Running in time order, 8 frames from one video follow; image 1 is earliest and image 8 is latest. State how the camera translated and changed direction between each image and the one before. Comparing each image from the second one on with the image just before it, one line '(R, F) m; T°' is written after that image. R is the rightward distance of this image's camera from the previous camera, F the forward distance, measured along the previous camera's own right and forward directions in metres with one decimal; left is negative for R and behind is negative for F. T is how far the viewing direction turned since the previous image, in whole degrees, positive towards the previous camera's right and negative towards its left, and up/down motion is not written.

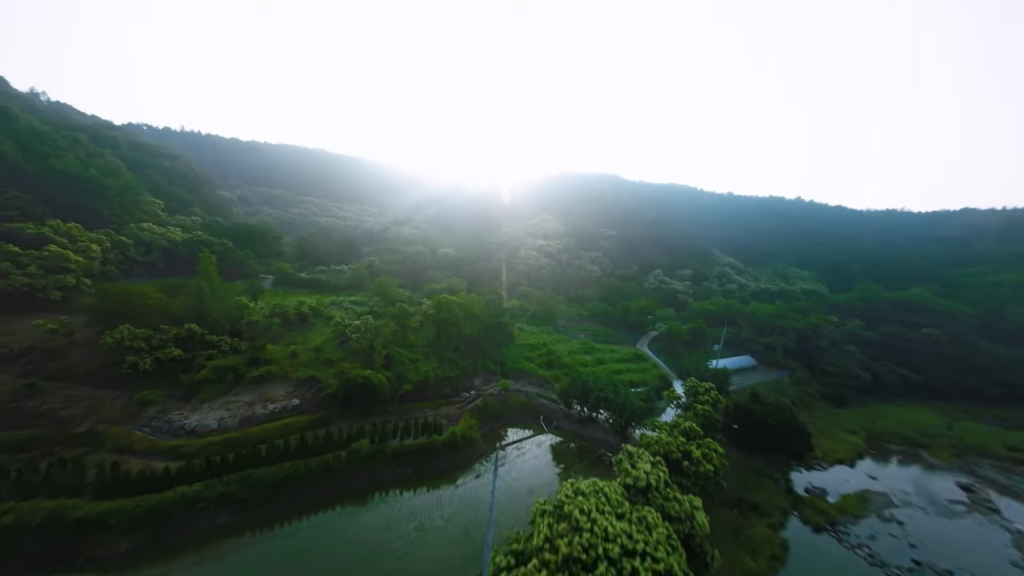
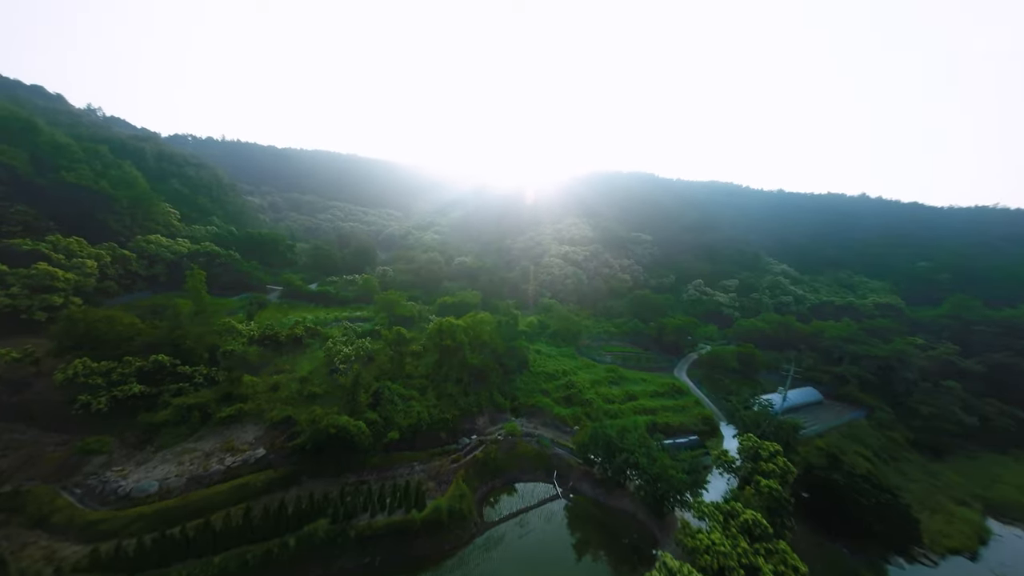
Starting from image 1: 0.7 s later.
(+1.2, +3.9) m; -5°
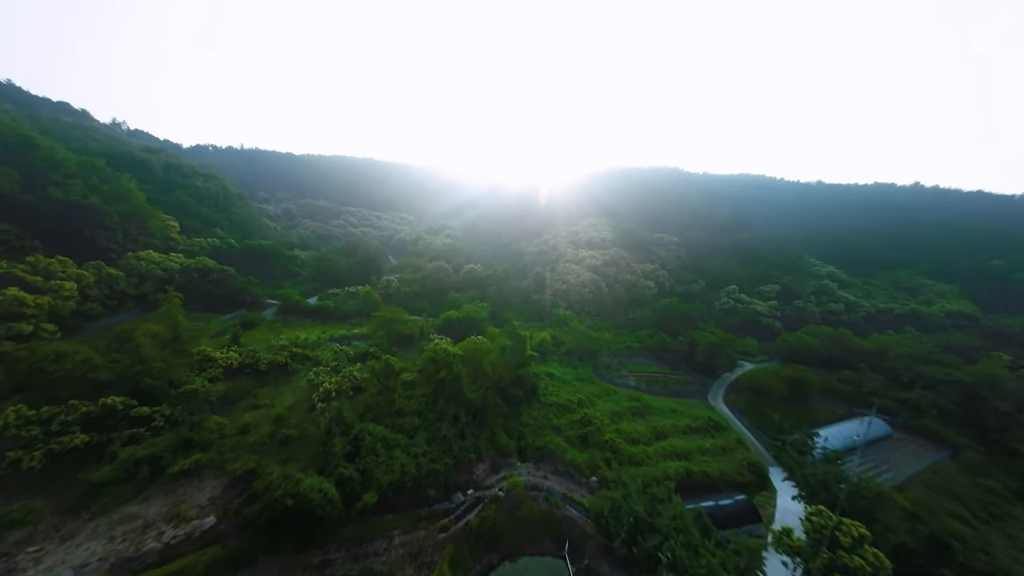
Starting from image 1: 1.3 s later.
(+0.9, +3.4) m; -3°
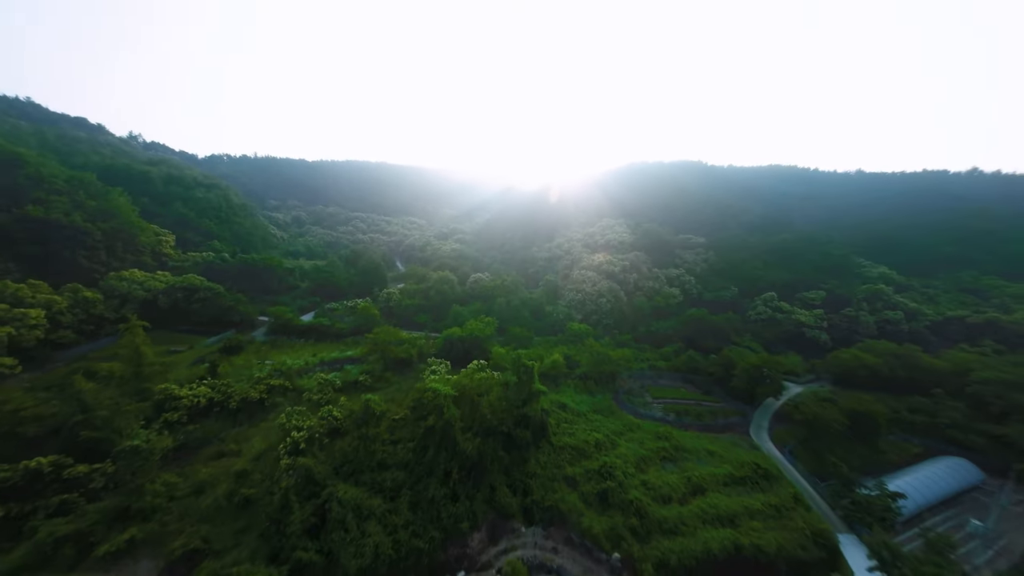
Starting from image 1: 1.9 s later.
(+0.8, +3.4) m; -3°
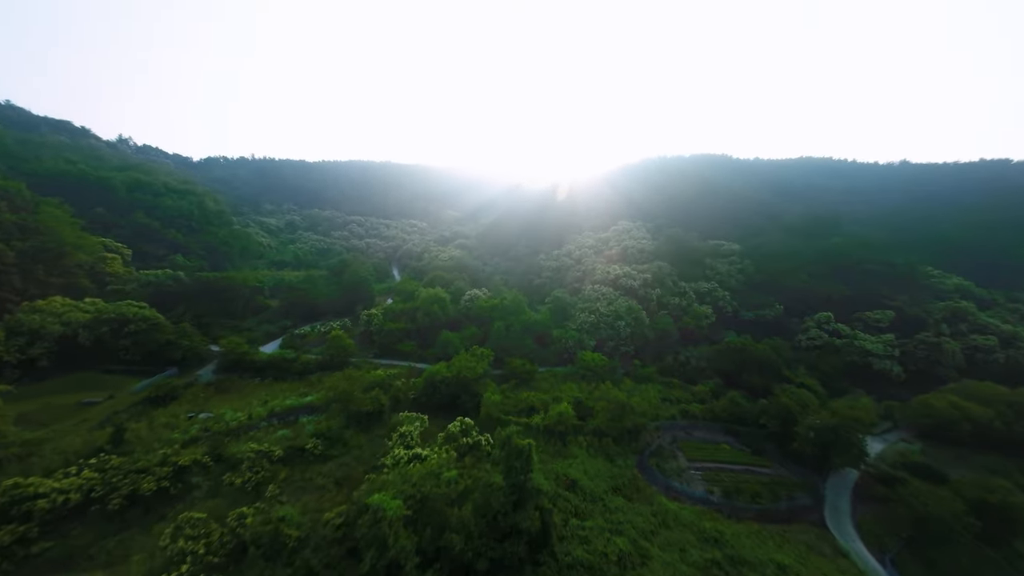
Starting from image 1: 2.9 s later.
(+1.0, +5.9) m; -2°
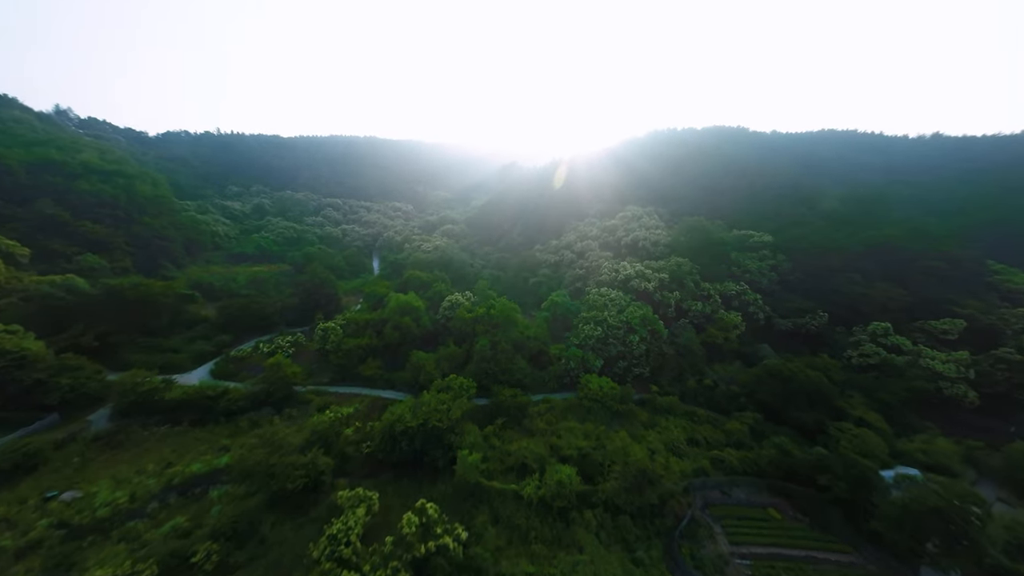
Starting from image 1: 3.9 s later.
(+0.7, +6.2) m; +1°
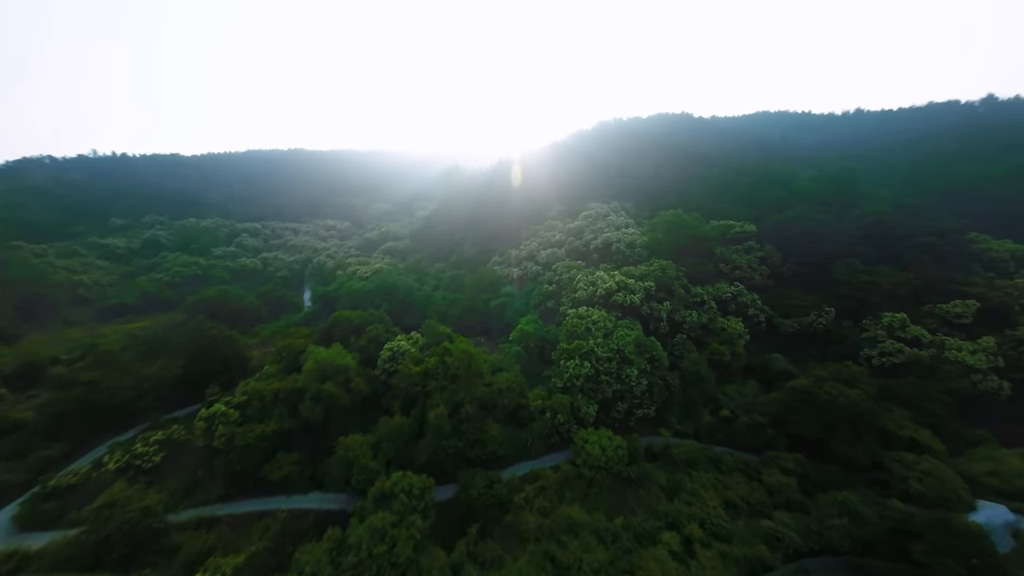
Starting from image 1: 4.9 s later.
(+0.4, +6.3) m; +7°
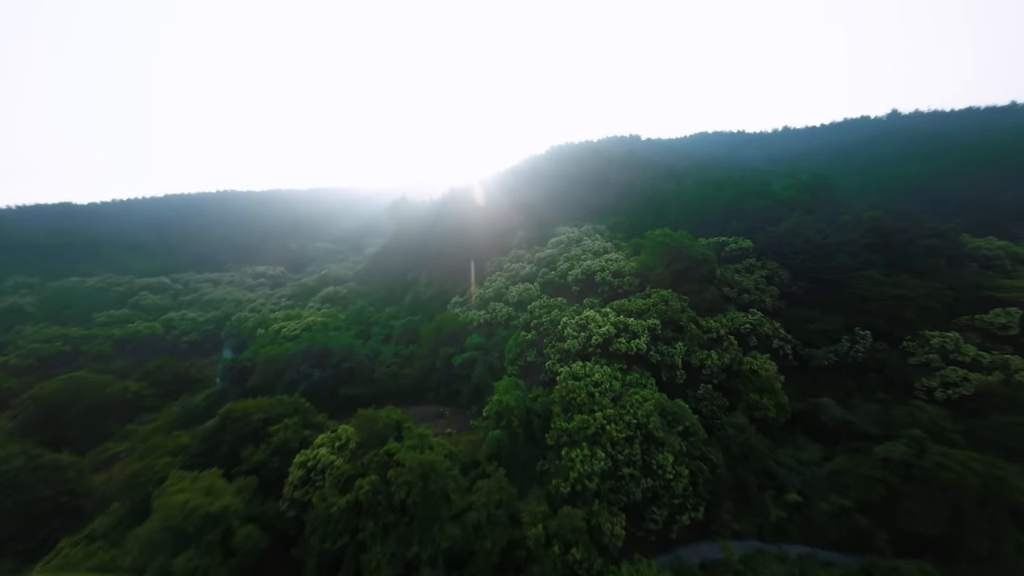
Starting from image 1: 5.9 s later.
(-0.2, +6.3) m; +7°
